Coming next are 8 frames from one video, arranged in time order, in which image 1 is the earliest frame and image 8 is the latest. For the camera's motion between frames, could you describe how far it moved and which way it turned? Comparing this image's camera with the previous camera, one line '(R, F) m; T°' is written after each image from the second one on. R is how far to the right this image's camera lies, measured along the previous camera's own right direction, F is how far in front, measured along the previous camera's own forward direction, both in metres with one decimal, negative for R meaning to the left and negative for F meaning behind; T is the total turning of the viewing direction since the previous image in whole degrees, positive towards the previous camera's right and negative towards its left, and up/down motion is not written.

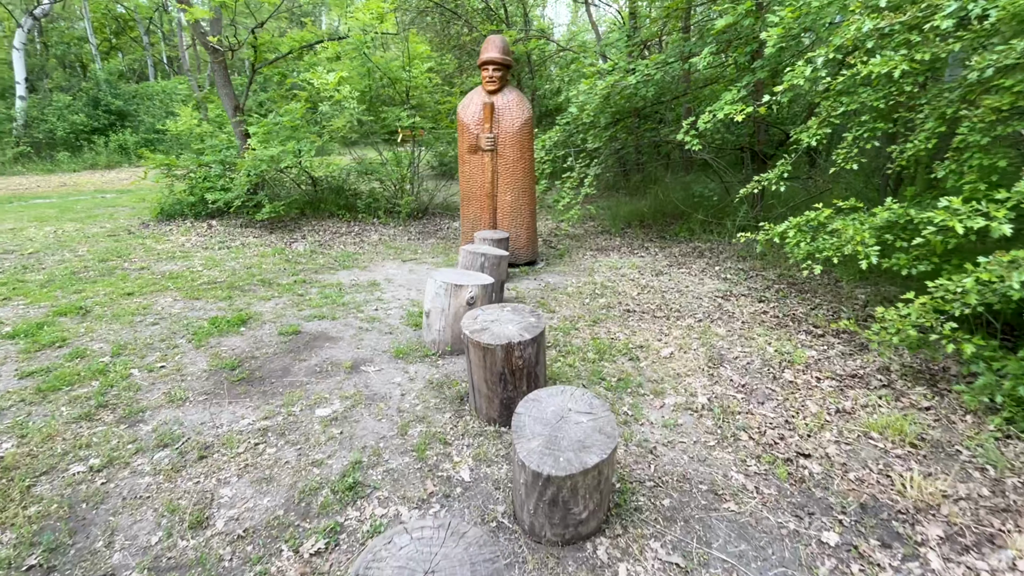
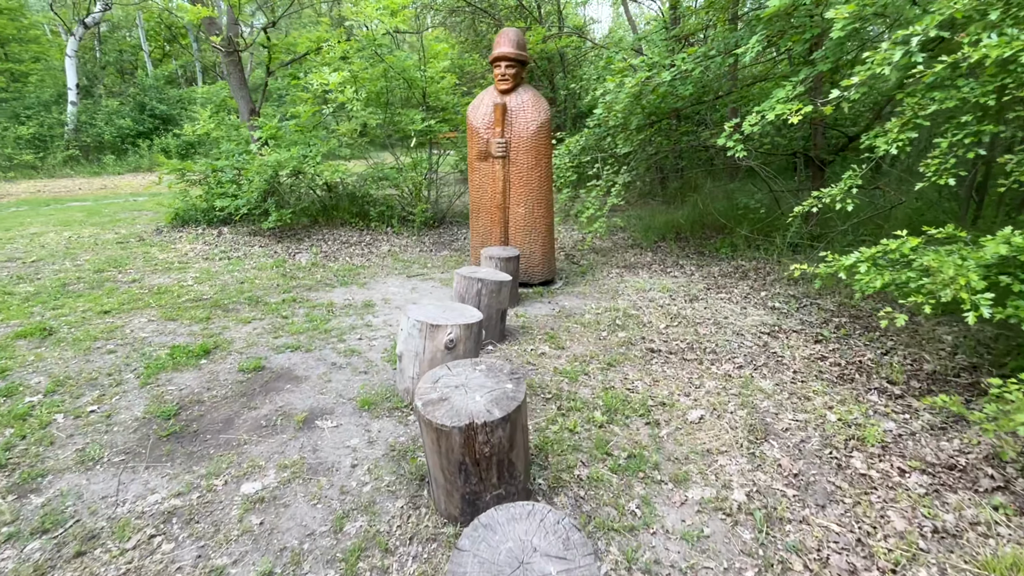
(+0.2, +0.6) m; -4°
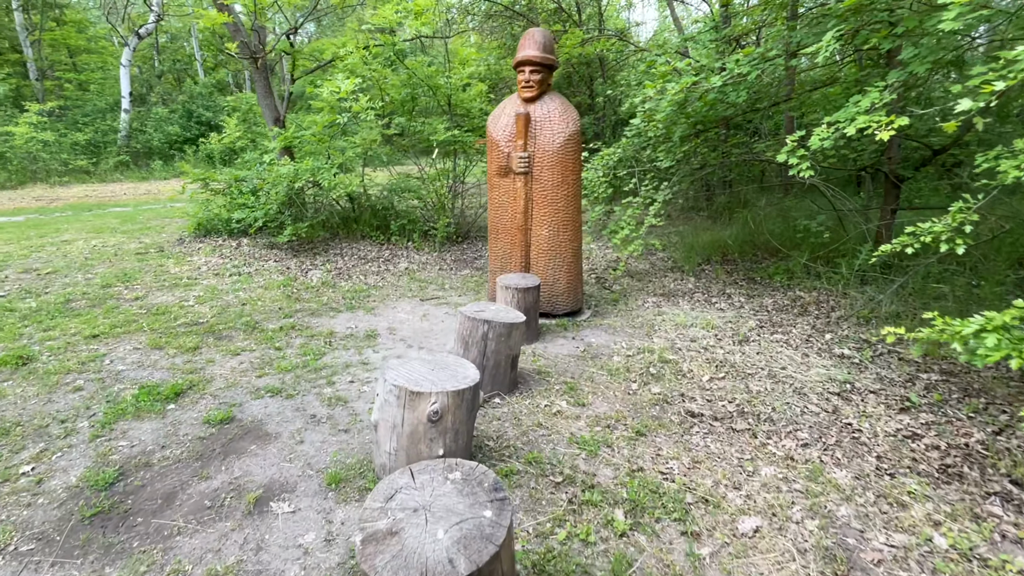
(+0.1, +0.5) m; -4°
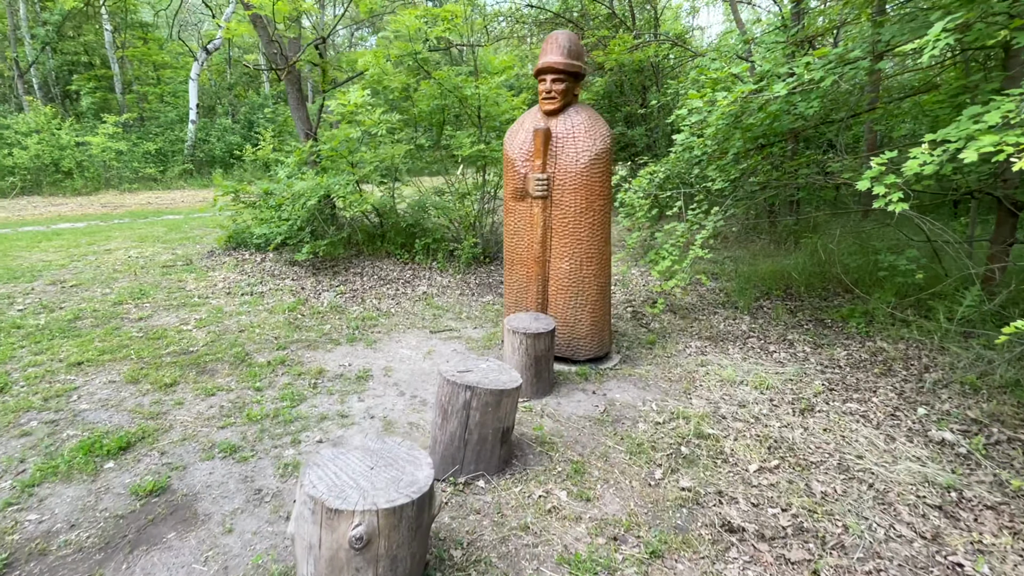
(+0.3, +0.6) m; -6°
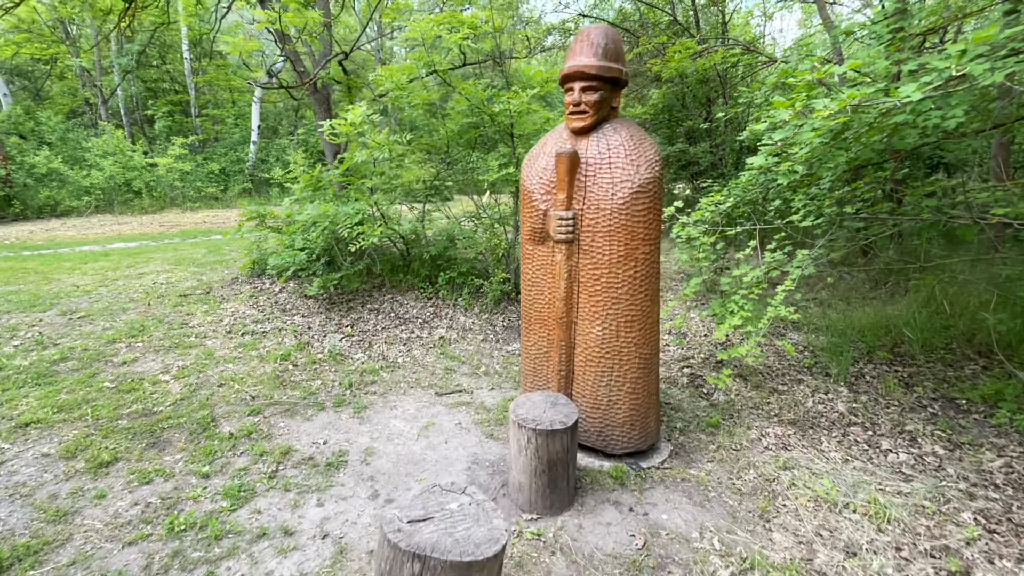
(+0.2, +0.8) m; -7°
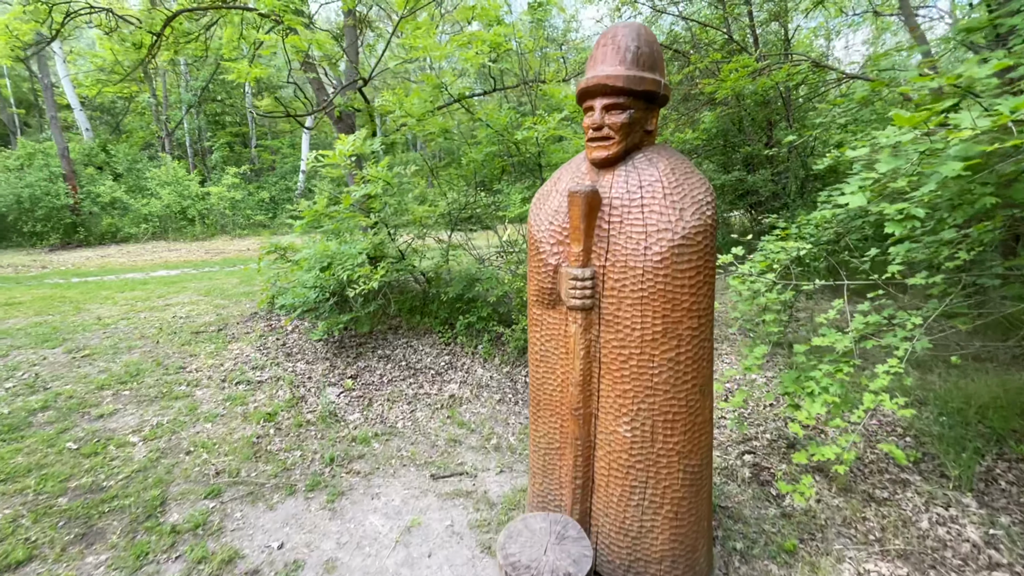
(+0.2, +0.6) m; -6°
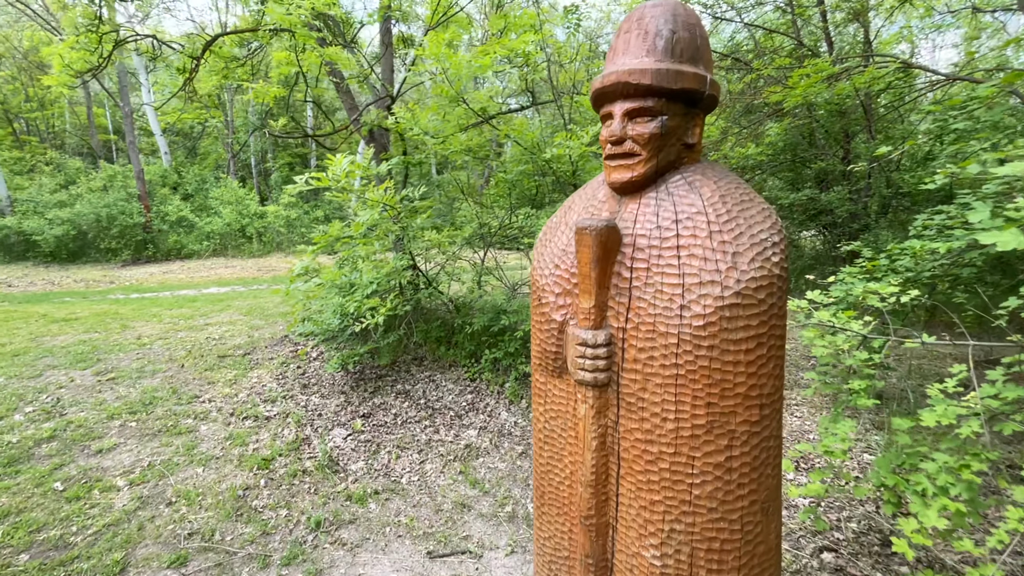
(+0.2, +0.5) m; -6°
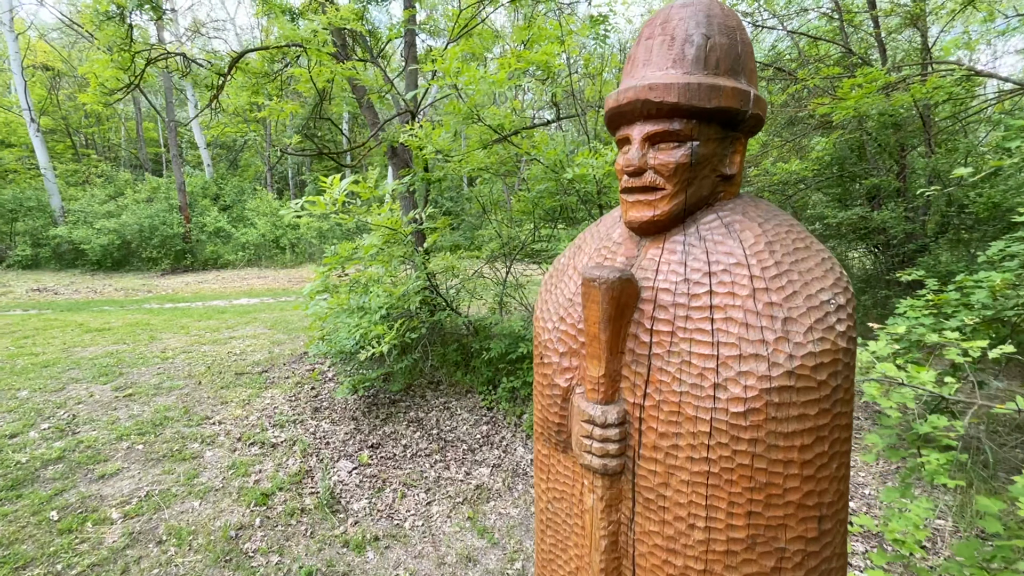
(+0.1, +0.3) m; -4°
